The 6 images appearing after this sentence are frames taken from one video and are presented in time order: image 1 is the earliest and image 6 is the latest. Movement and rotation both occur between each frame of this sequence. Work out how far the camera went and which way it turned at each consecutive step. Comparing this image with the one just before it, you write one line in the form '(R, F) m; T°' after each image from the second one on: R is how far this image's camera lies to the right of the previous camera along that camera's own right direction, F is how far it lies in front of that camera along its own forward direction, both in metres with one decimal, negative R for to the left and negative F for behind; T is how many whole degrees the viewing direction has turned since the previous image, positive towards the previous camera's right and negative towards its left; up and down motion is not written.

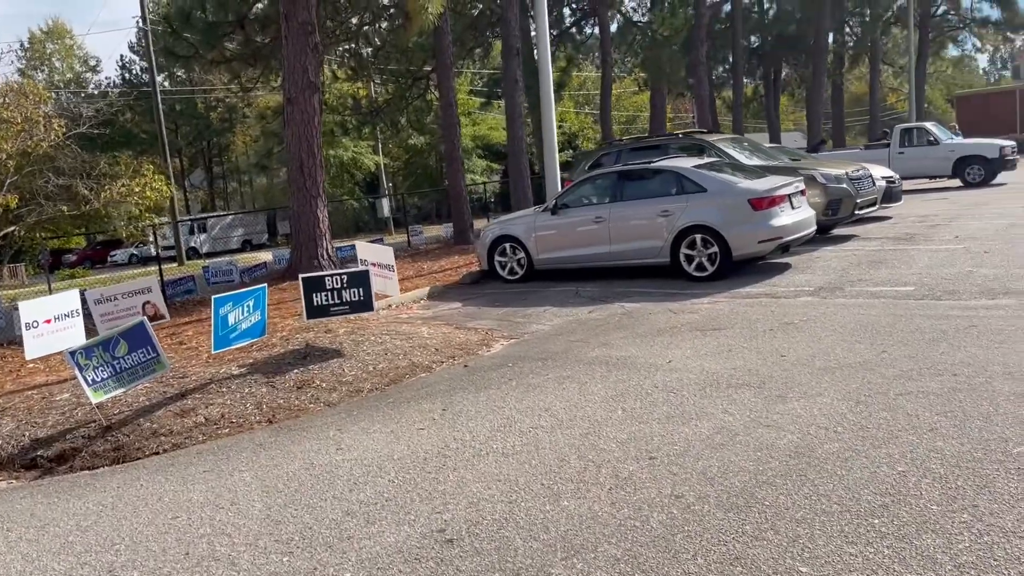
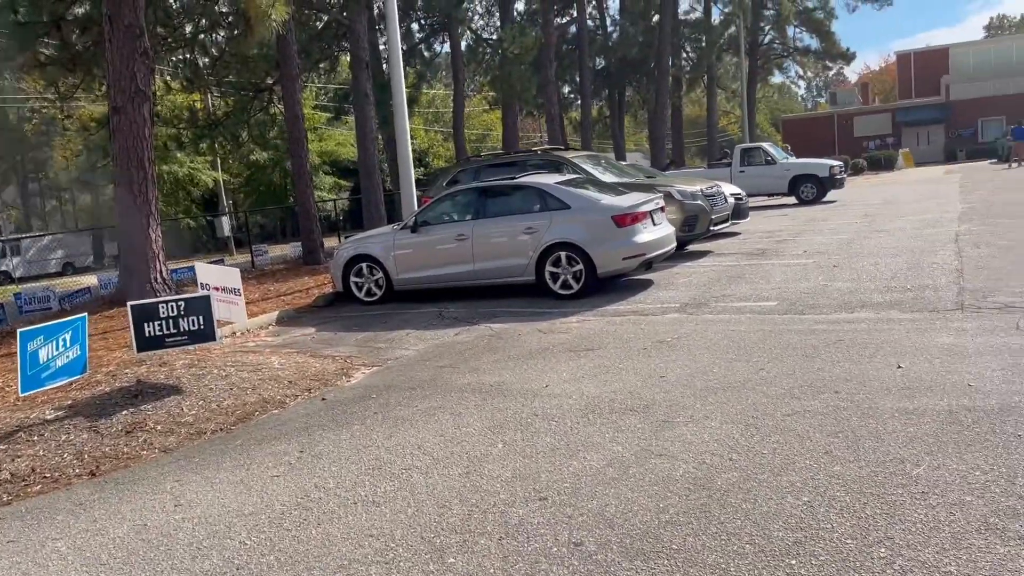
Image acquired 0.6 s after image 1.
(-0.1, +0.6) m; +10°
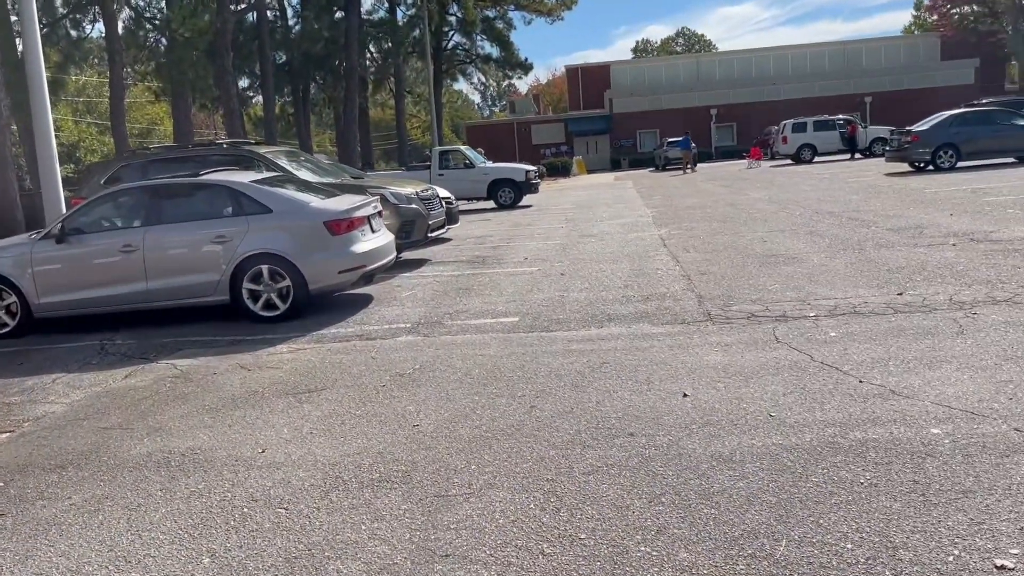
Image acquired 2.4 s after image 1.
(-0.1, +1.6) m; +21°
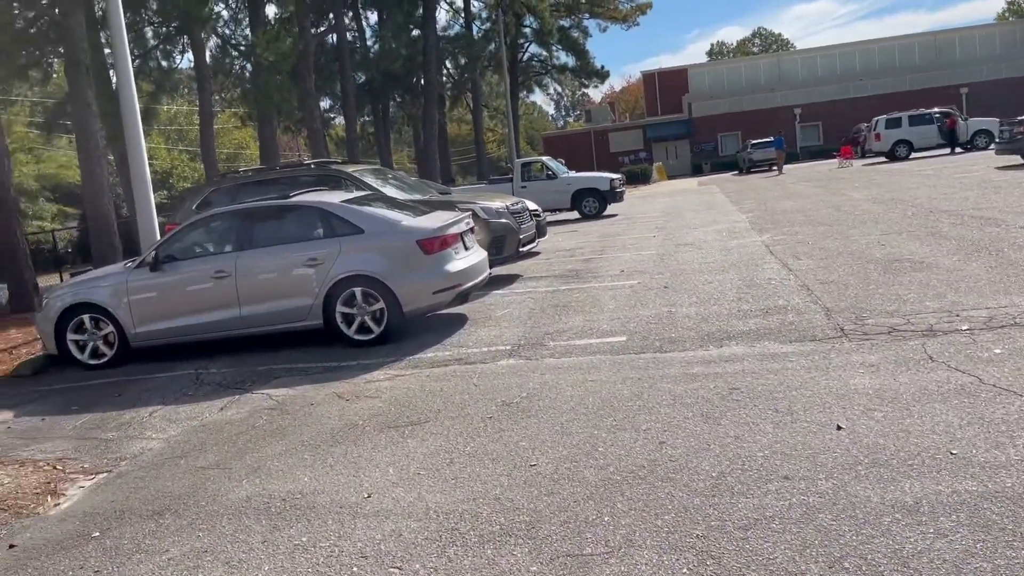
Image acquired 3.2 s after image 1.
(-0.3, +0.5) m; -5°
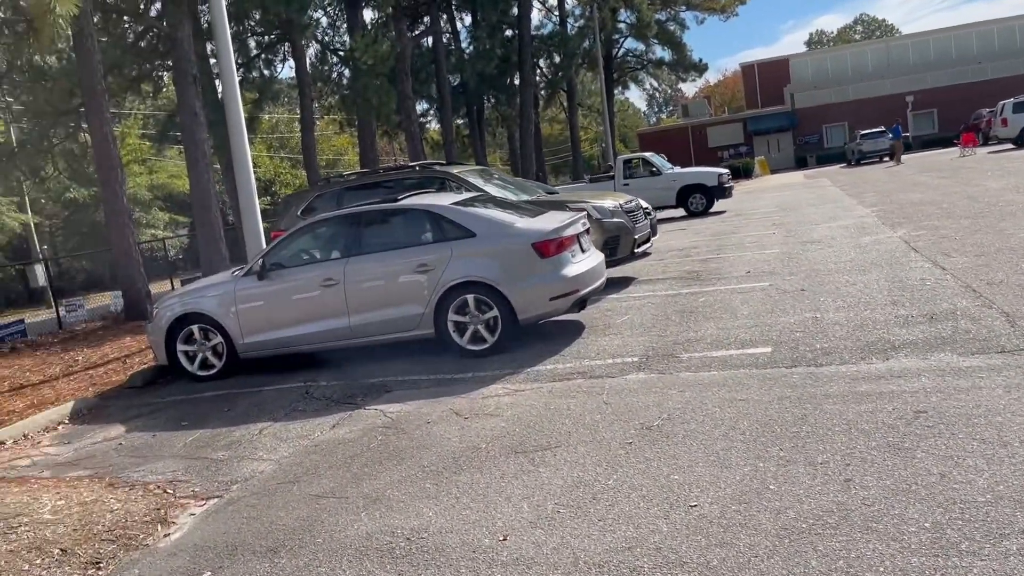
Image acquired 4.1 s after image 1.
(-0.3, +0.7) m; -6°
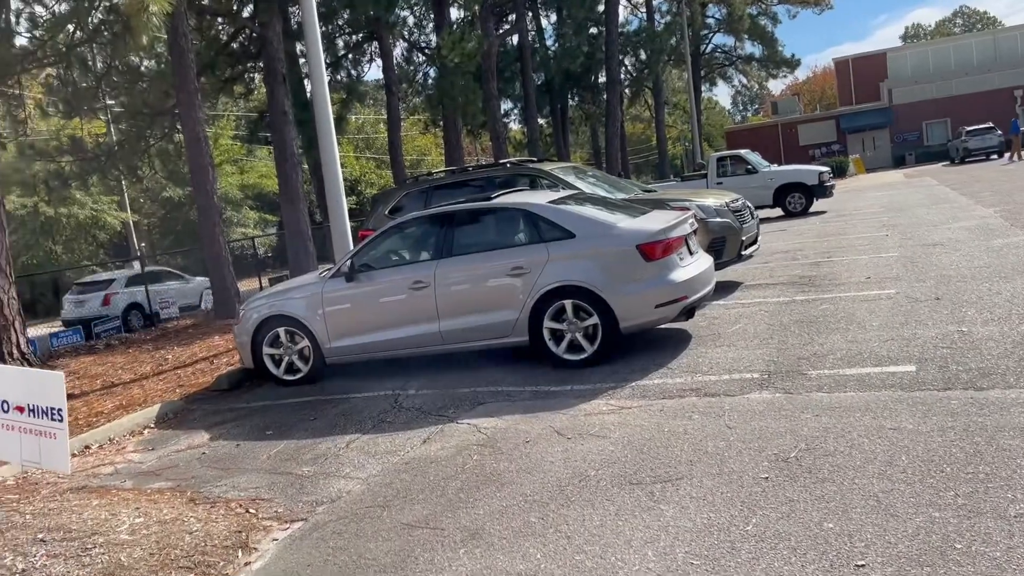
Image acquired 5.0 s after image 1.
(-0.2, +0.6) m; -5°
